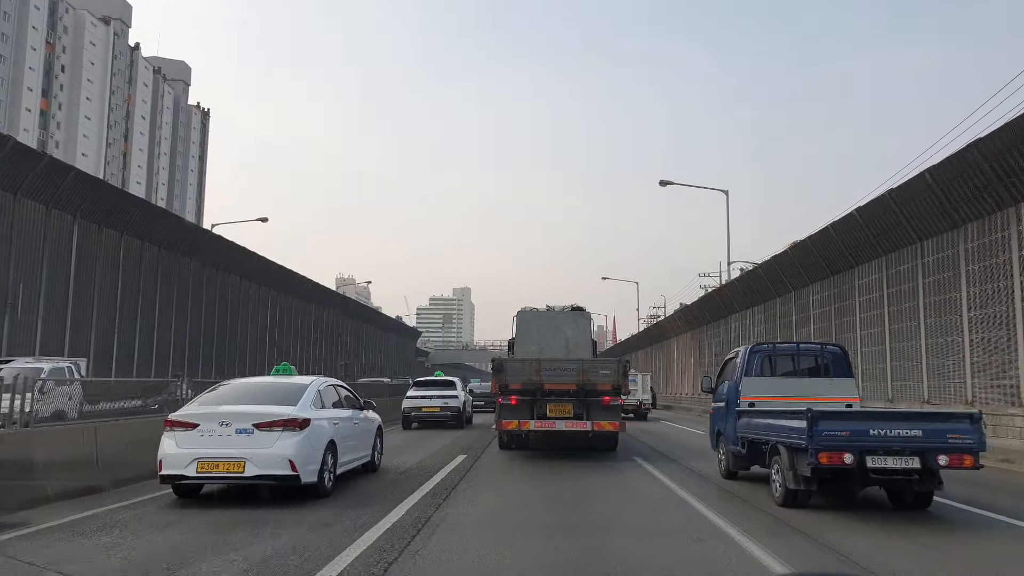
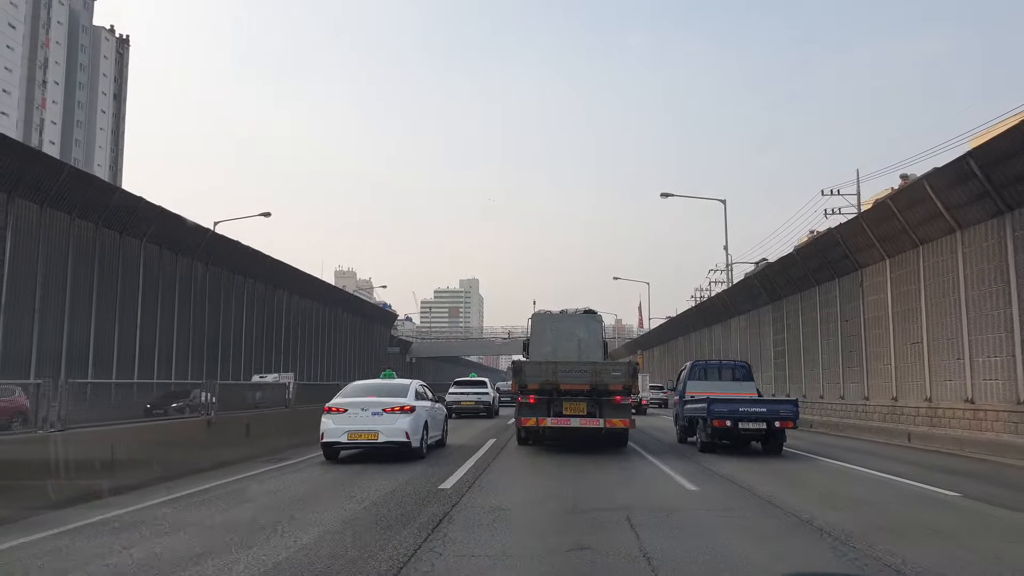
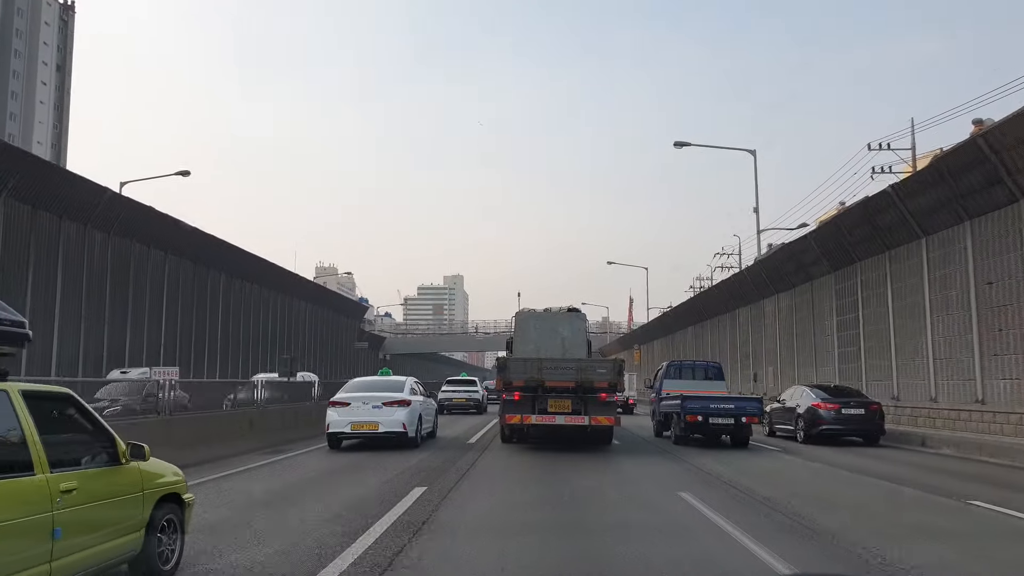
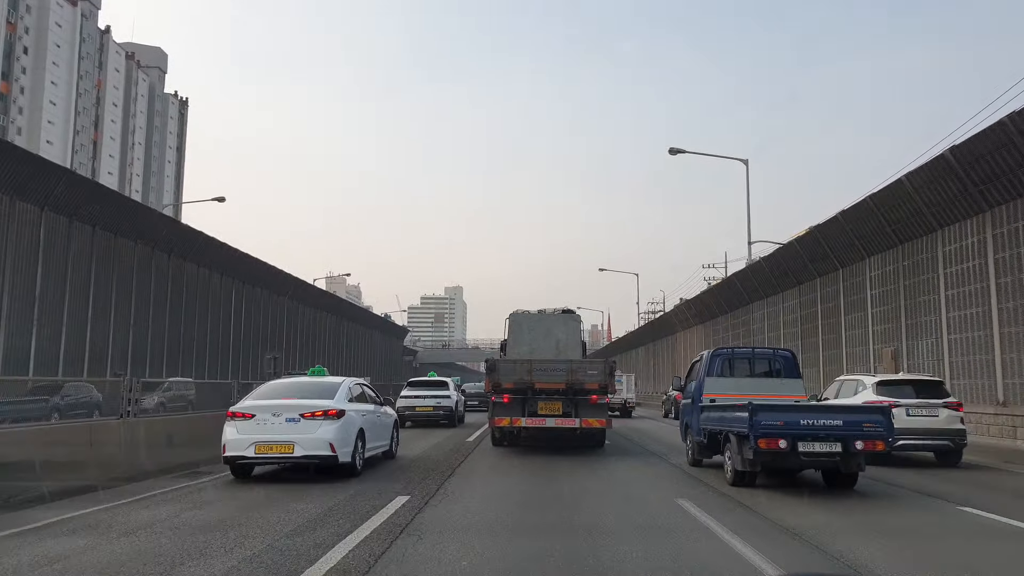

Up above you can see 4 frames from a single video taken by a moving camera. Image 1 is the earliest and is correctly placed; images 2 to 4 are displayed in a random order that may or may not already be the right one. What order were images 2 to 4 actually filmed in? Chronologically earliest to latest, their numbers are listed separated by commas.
4, 2, 3
